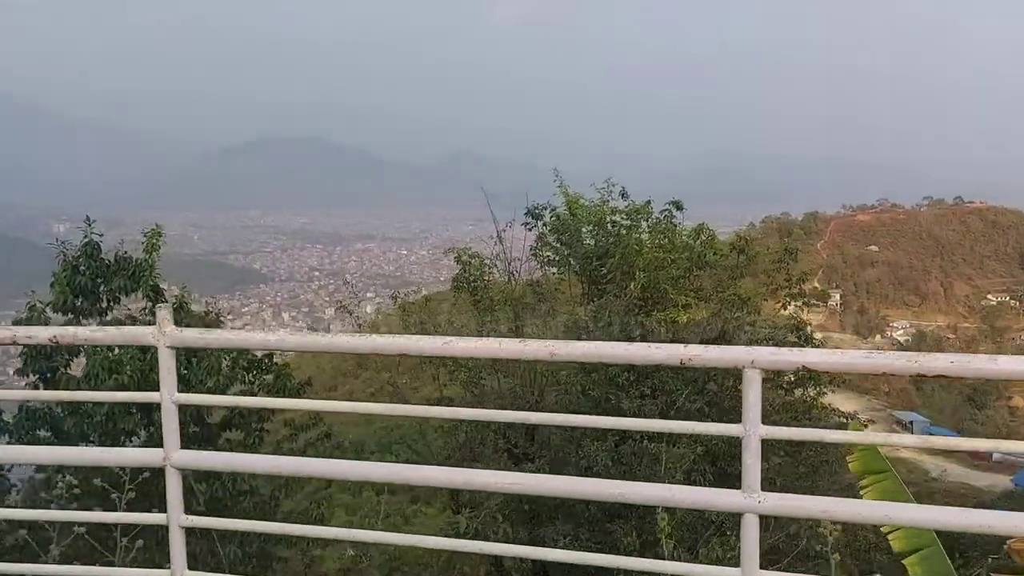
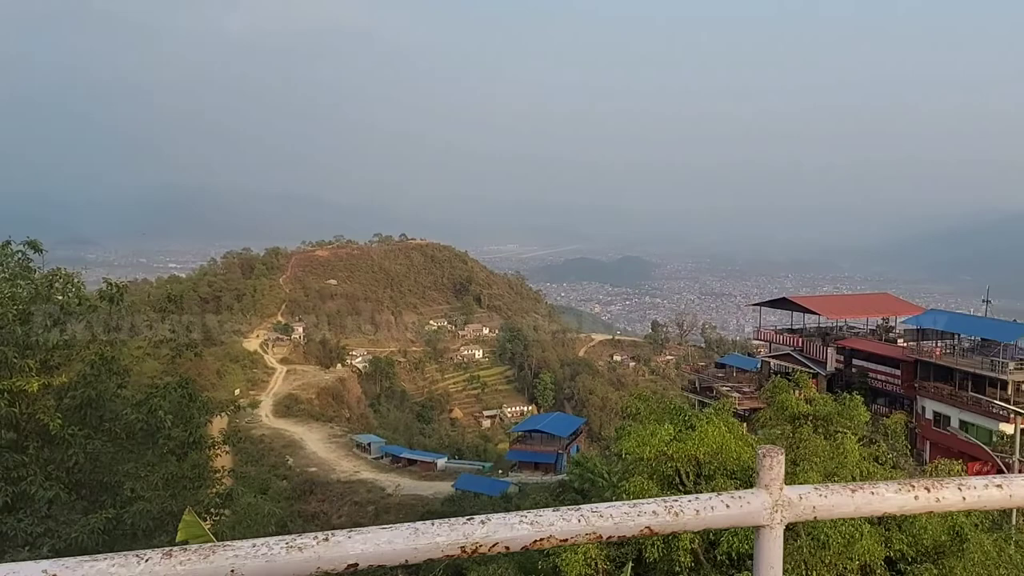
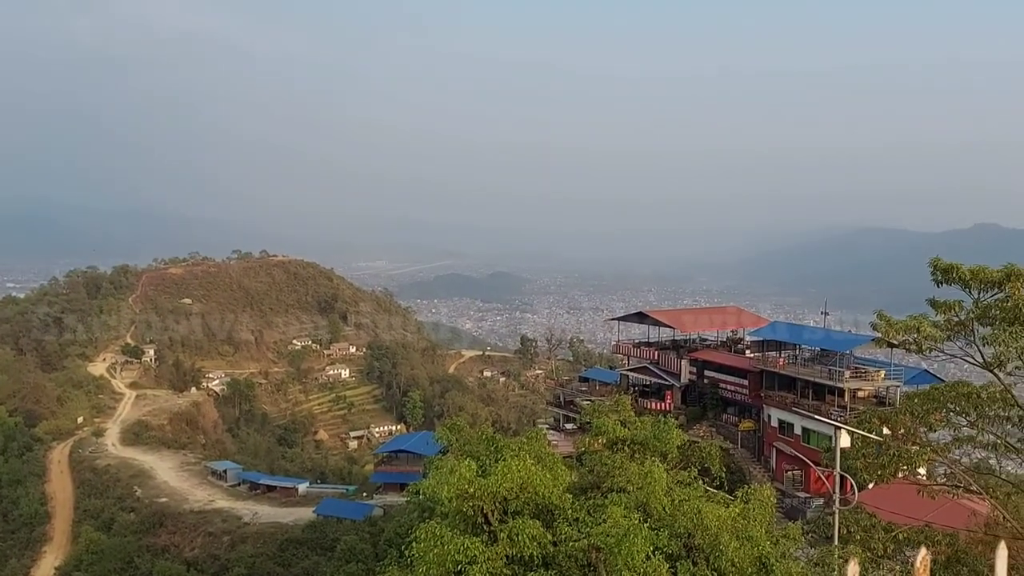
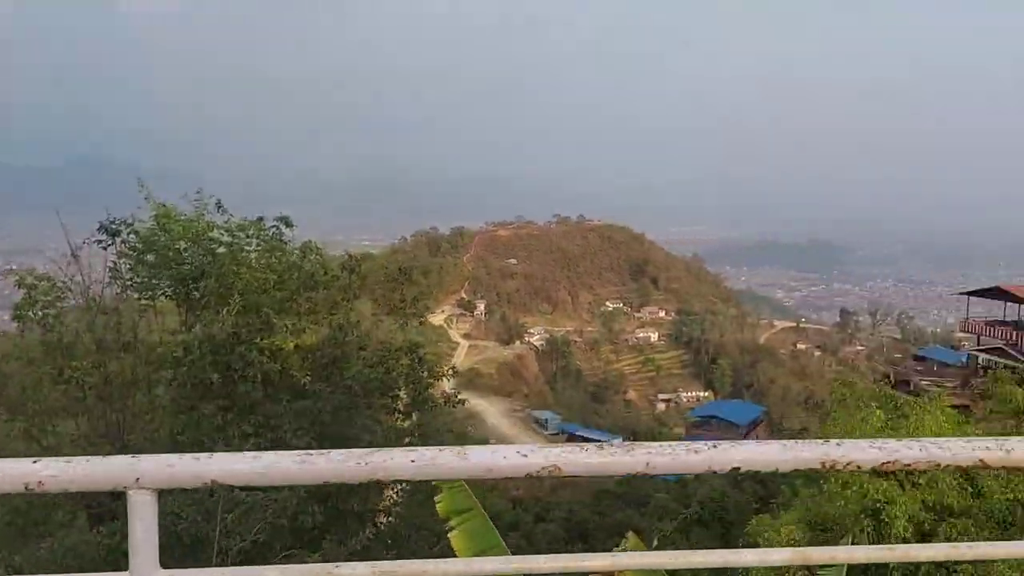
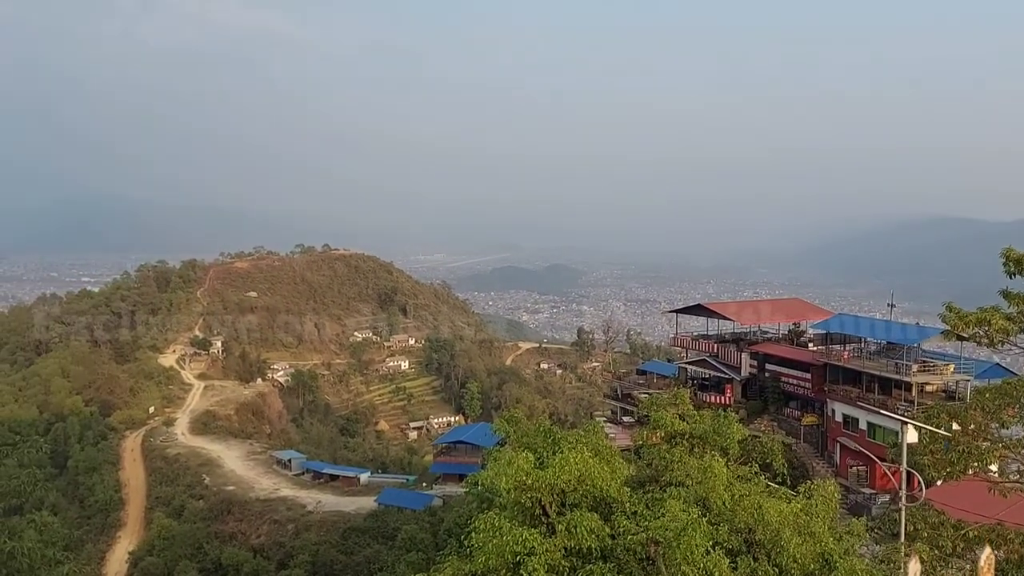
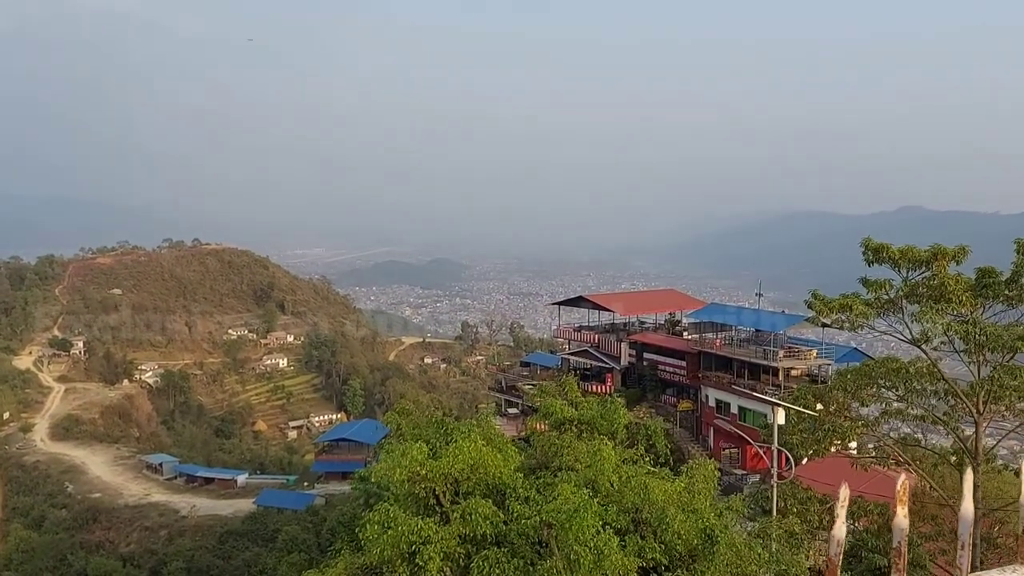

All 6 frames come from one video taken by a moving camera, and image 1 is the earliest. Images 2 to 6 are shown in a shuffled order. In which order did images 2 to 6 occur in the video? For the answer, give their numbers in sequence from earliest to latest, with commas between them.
4, 2, 6, 5, 3
